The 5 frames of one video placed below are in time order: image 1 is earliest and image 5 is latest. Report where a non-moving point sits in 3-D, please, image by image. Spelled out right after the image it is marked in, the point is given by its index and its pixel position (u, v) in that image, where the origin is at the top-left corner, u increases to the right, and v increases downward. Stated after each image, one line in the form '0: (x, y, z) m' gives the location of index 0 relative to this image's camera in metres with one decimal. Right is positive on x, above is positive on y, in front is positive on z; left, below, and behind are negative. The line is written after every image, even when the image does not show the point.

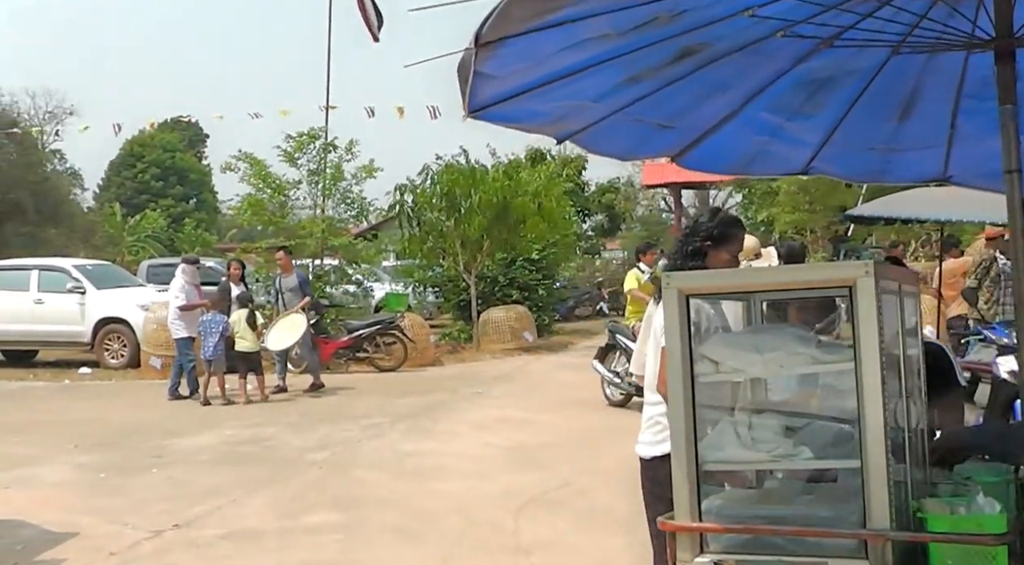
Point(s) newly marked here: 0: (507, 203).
0: (0.0, +1.2, +15.9) m
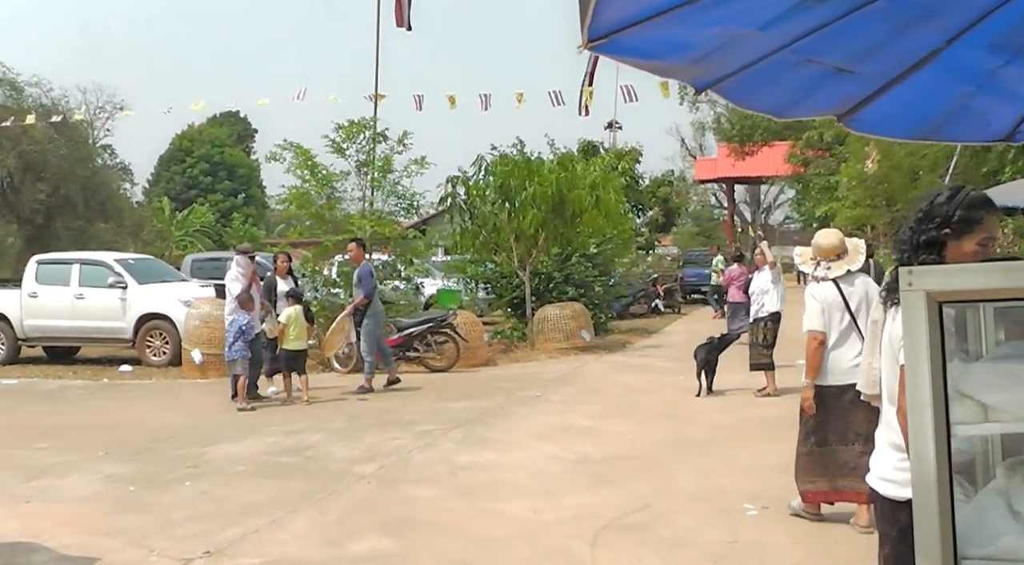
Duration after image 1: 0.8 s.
0: (+0.8, +1.3, +15.2) m
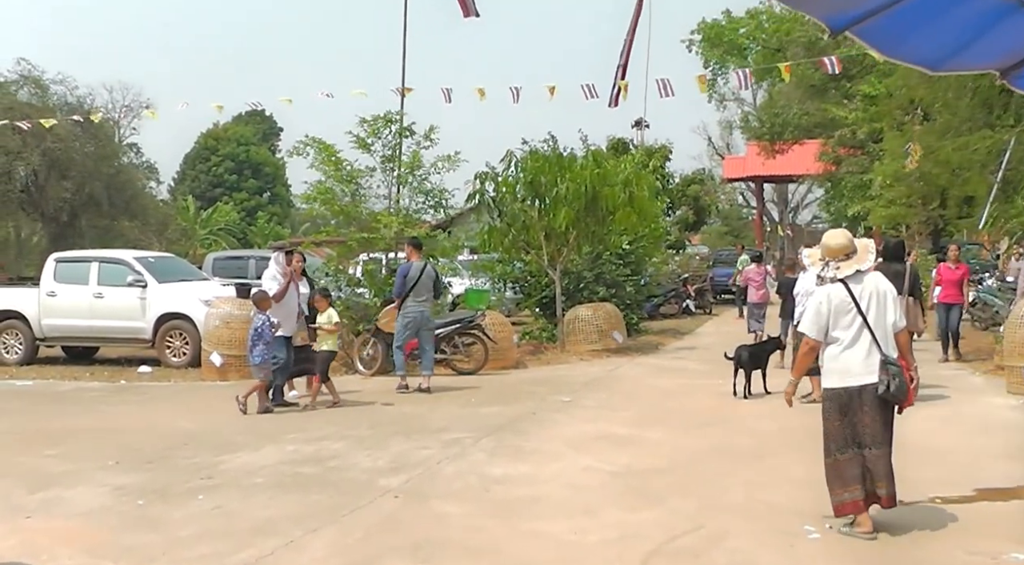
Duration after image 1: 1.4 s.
0: (+1.2, +1.3, +14.6) m
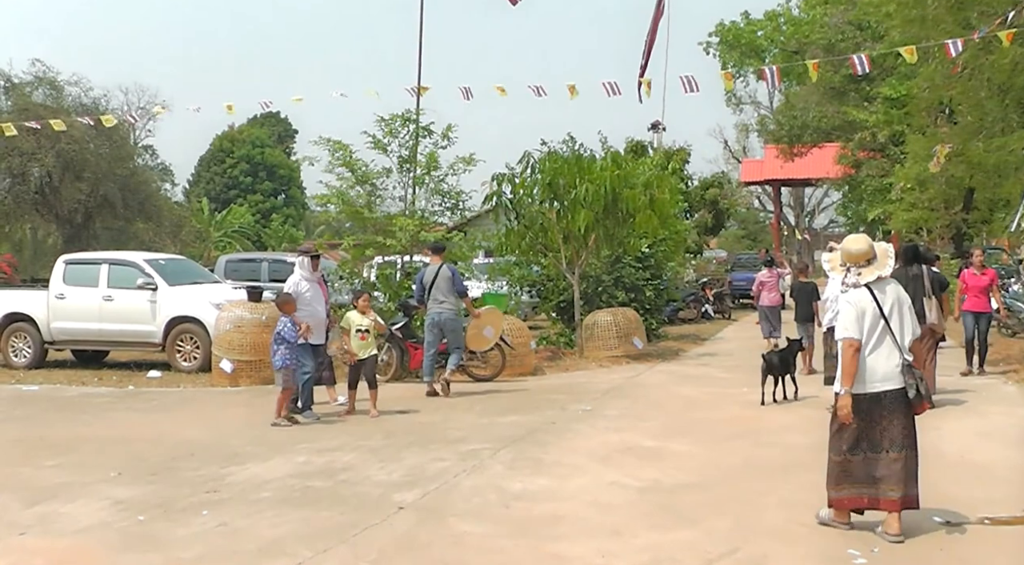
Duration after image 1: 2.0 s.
0: (+1.4, +1.2, +14.3) m
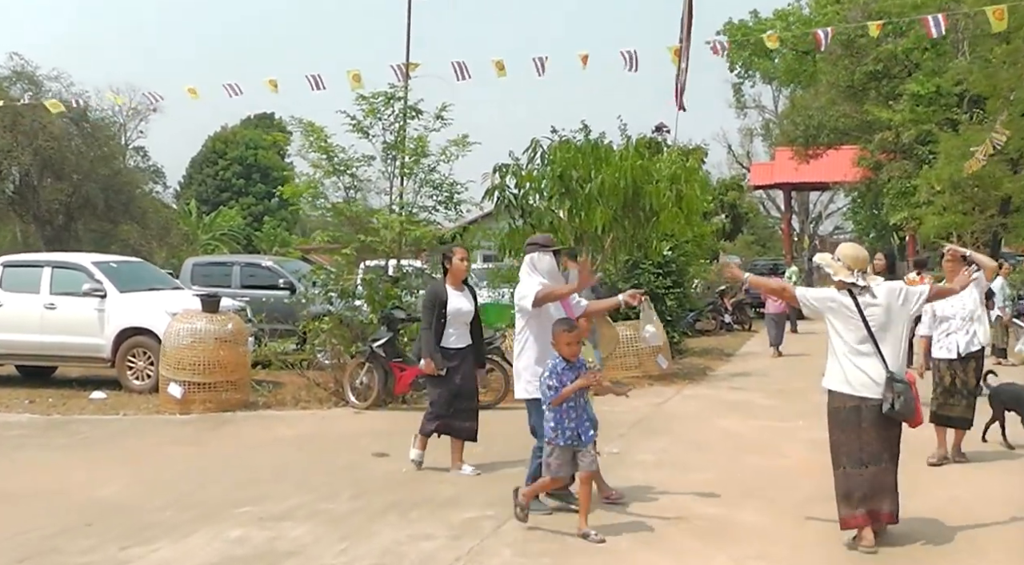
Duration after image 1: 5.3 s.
0: (+1.5, +1.1, +12.3) m
